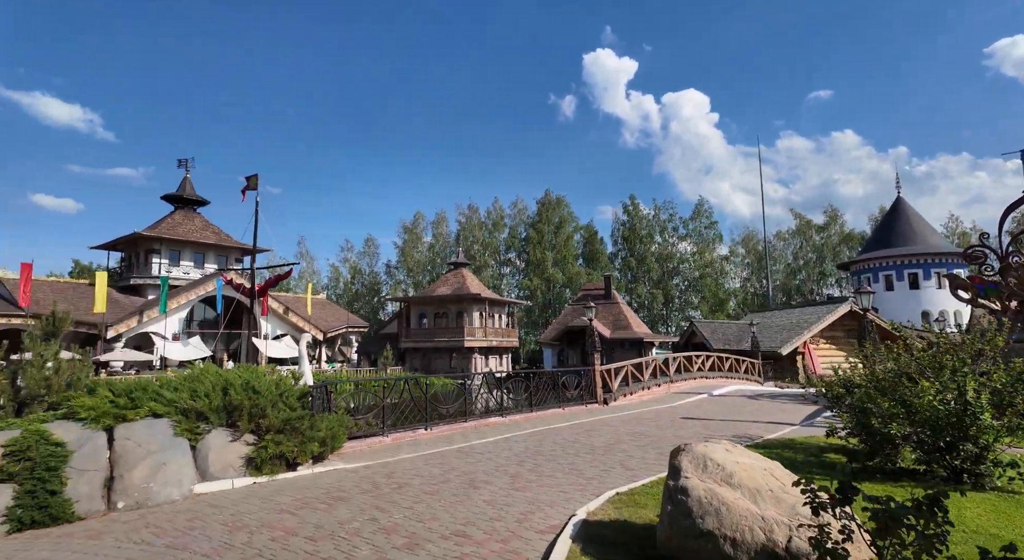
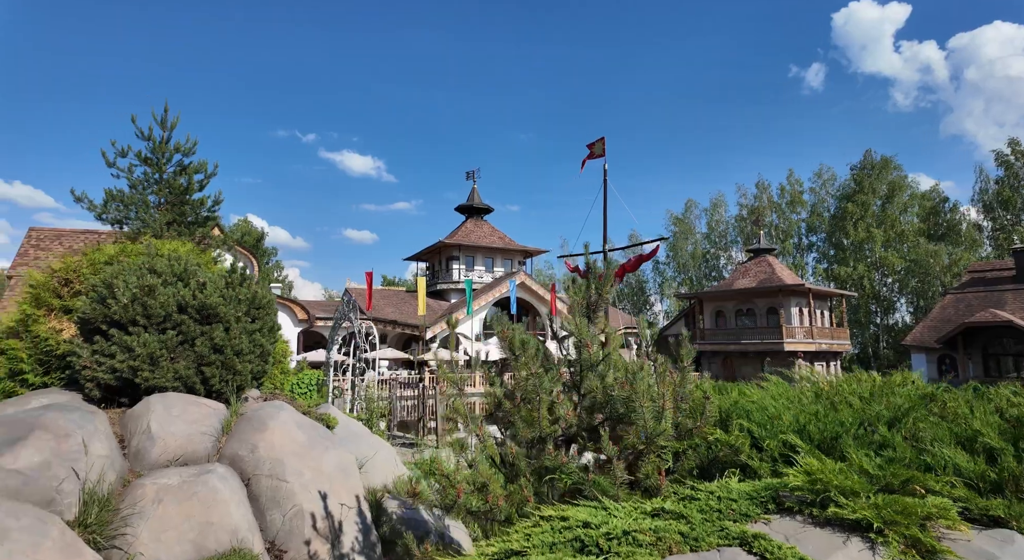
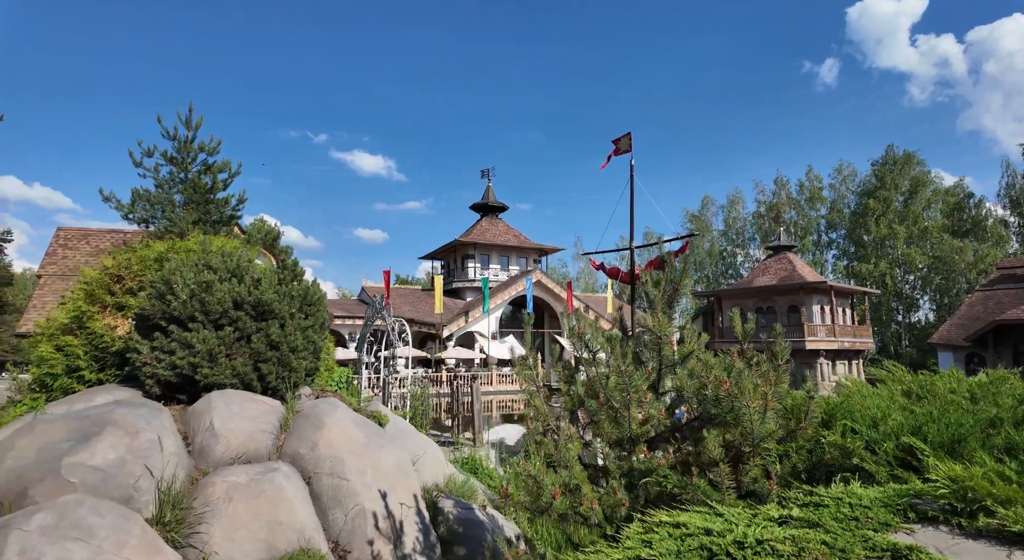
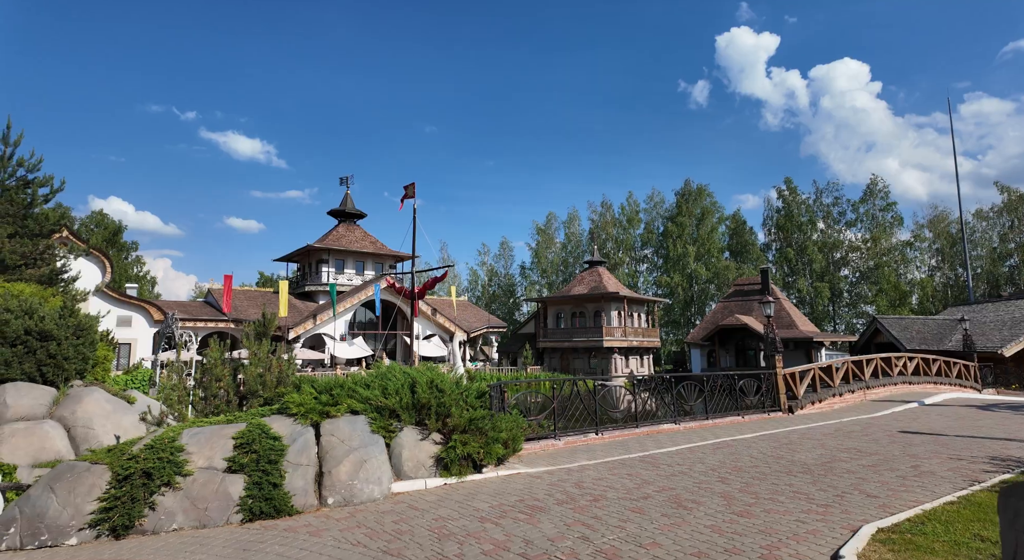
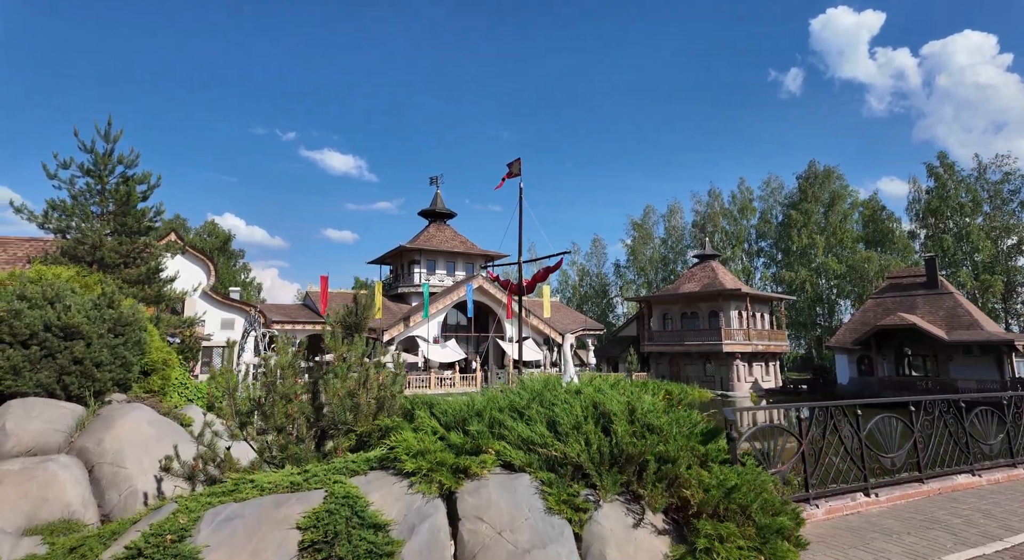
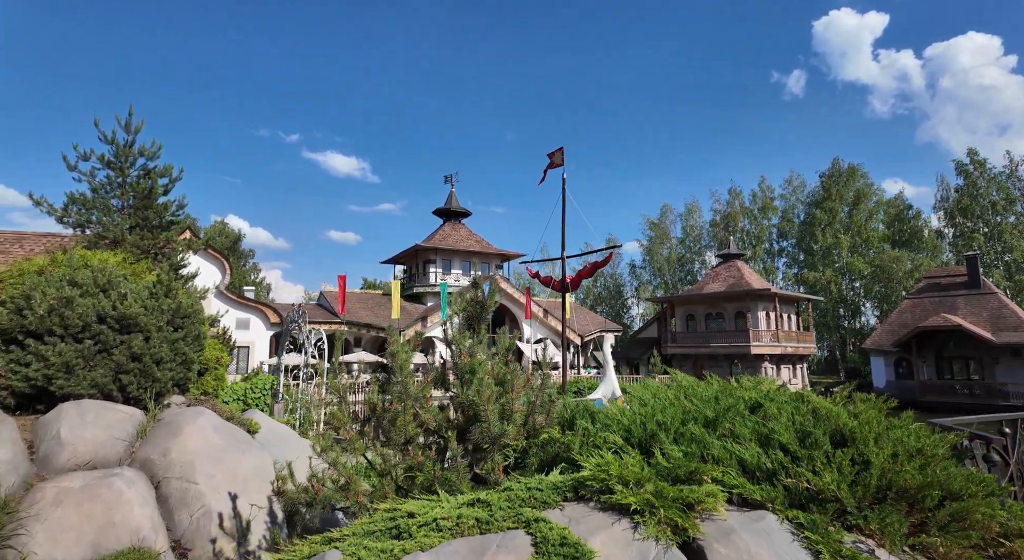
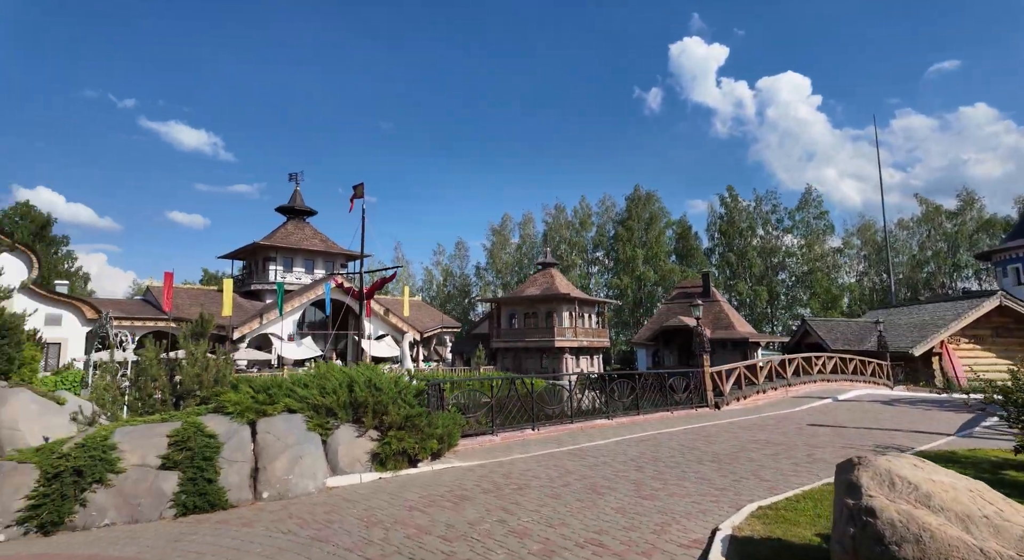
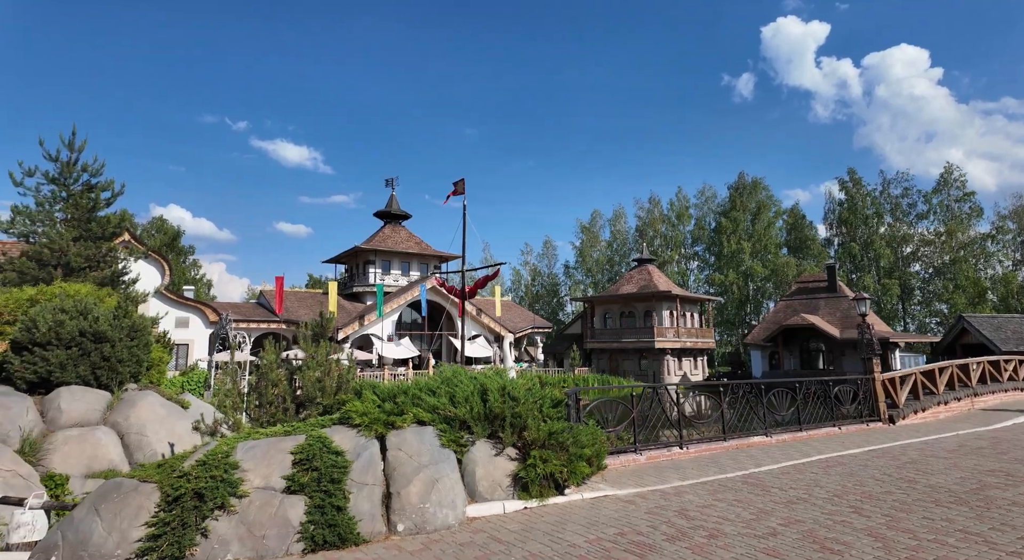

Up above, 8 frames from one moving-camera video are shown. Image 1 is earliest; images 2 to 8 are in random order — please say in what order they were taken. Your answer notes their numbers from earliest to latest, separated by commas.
7, 4, 8, 5, 6, 2, 3
